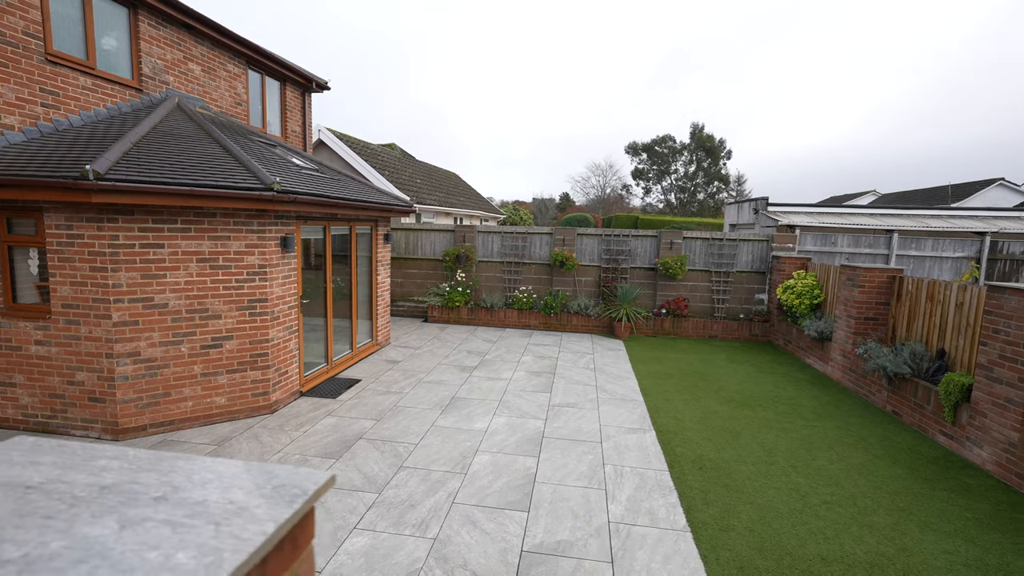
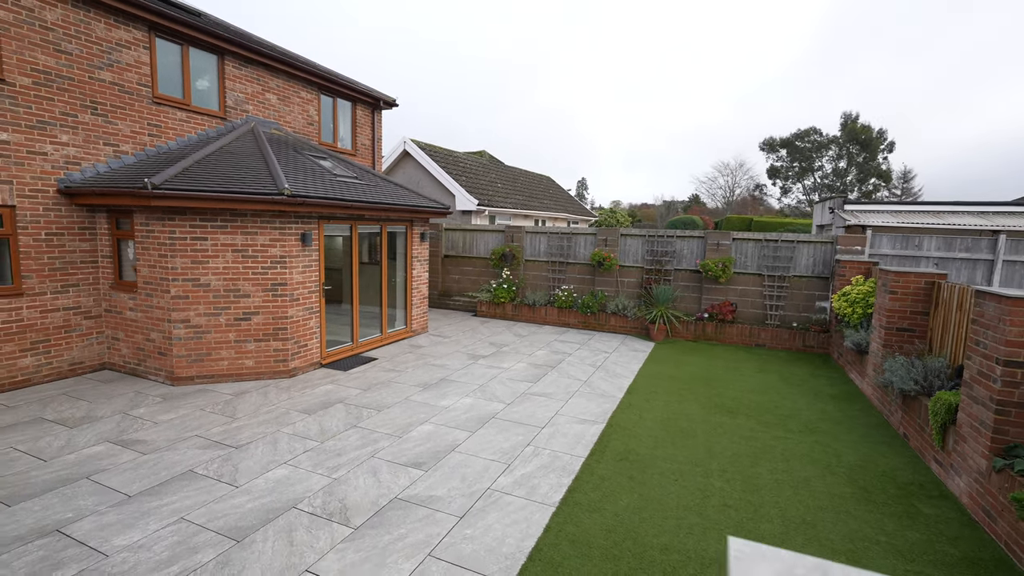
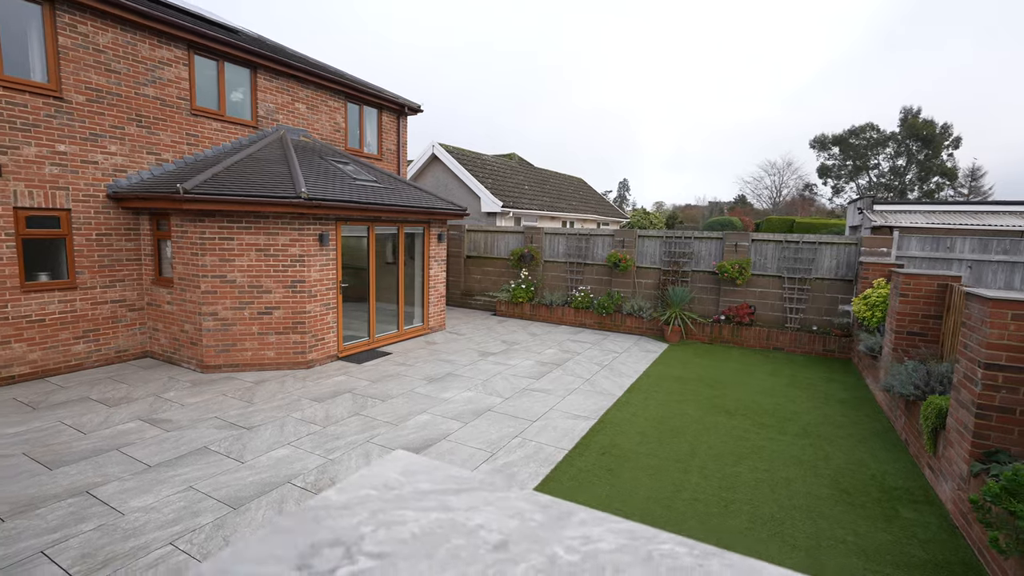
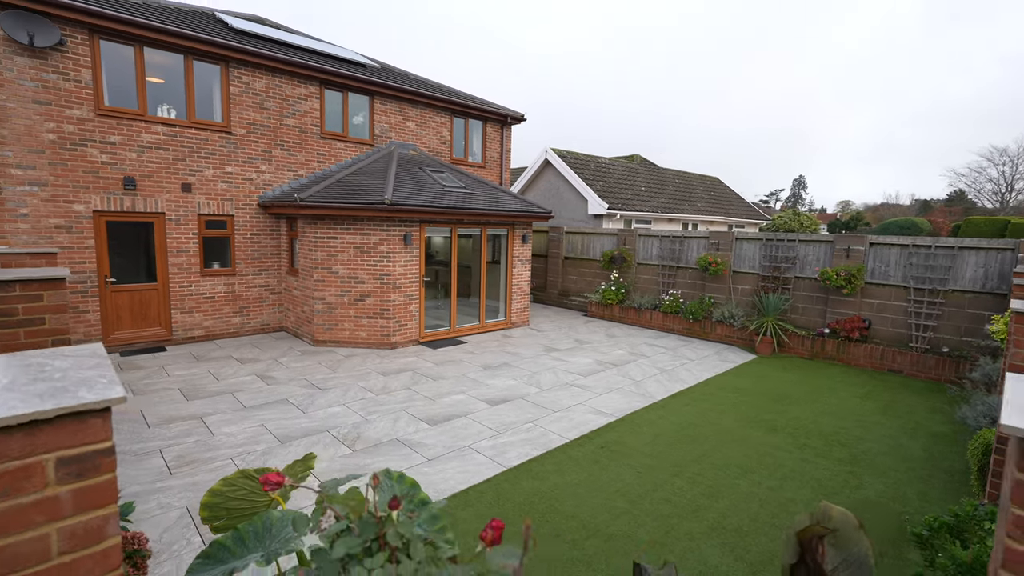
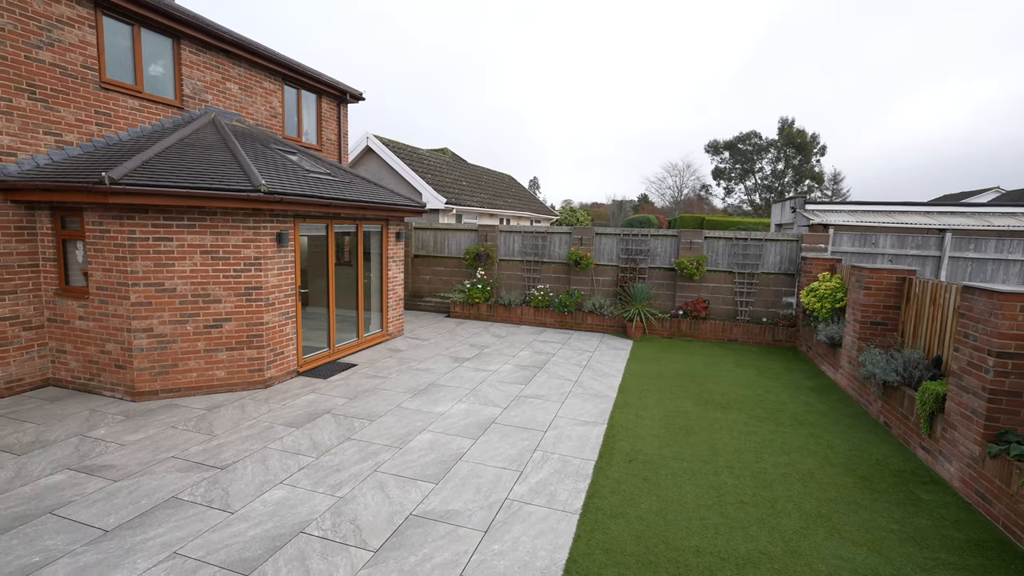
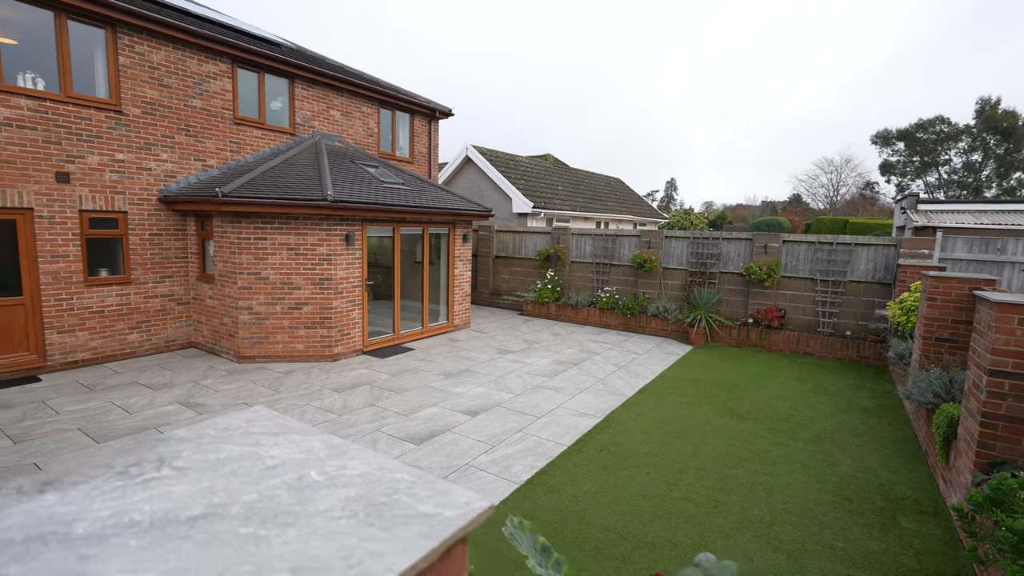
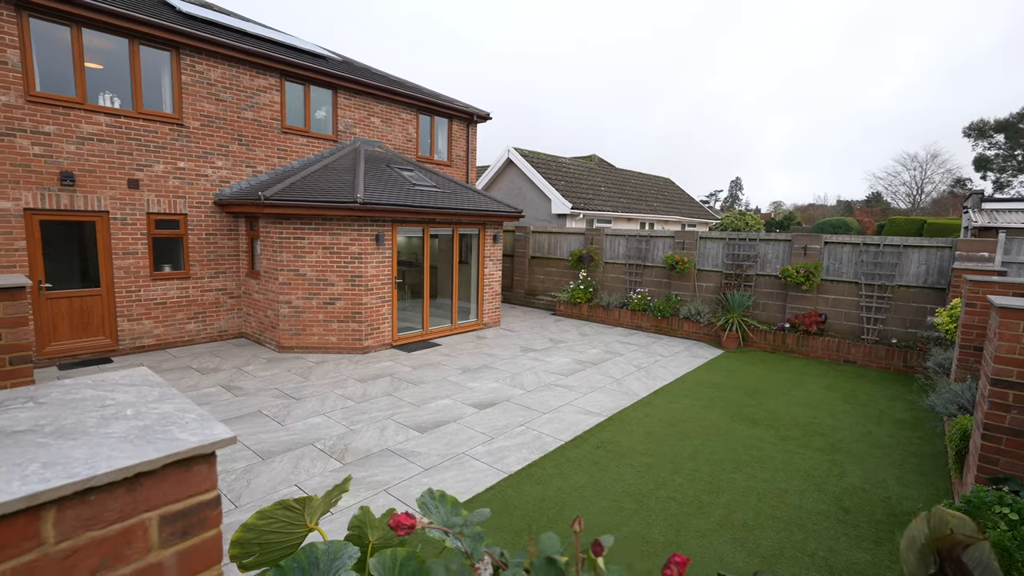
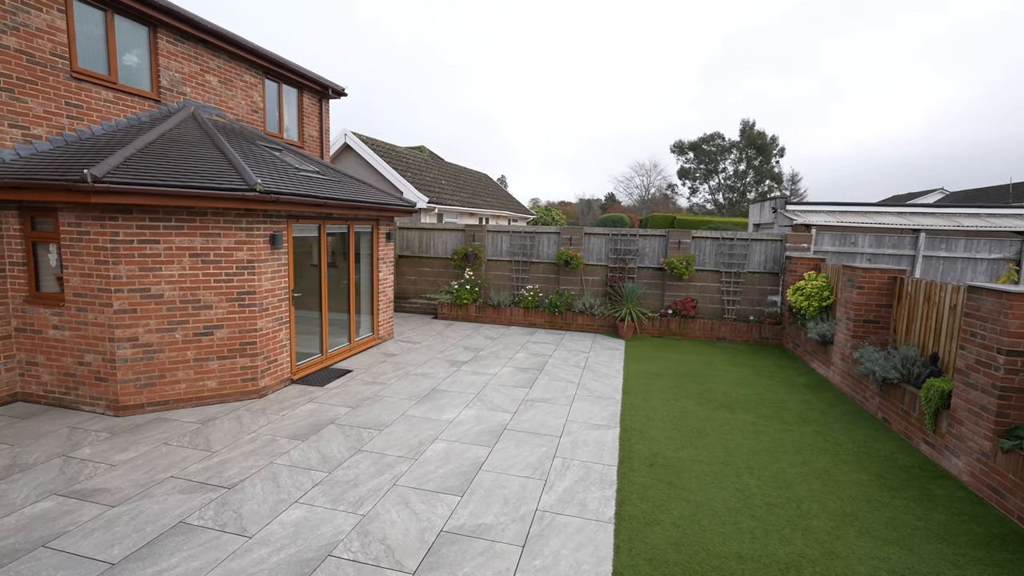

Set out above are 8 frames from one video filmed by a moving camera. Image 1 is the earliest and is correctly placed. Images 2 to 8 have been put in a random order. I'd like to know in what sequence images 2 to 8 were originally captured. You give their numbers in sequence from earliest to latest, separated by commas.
8, 5, 2, 3, 6, 7, 4
